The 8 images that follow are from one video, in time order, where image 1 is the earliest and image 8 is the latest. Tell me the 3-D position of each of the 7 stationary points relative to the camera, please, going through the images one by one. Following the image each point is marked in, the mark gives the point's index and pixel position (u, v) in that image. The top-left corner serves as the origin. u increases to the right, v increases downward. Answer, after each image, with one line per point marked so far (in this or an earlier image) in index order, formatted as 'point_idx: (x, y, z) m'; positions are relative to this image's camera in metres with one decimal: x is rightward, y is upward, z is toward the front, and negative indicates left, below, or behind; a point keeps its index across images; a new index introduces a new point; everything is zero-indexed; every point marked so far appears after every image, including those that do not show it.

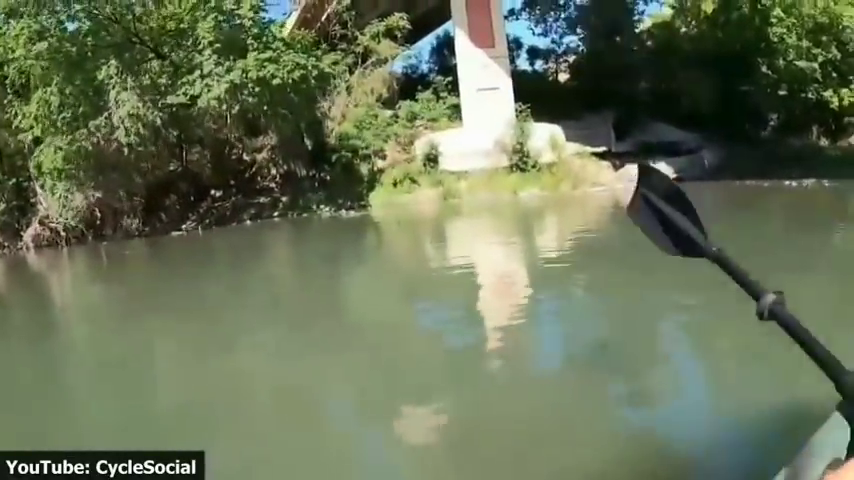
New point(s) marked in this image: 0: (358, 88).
0: (-1.7, +3.4, +19.8) m
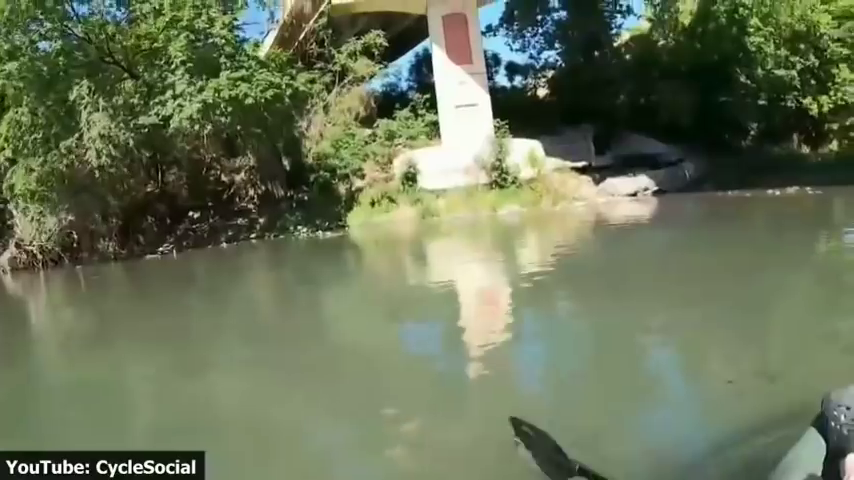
0: (-2.2, +3.0, +19.6) m
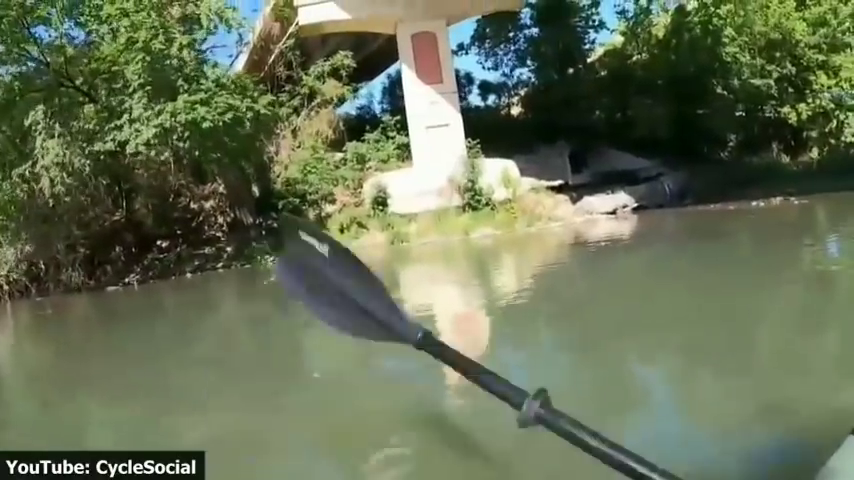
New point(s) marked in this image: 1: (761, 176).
0: (-2.8, +2.4, +19.1) m
1: (+7.5, +1.4, +19.7) m
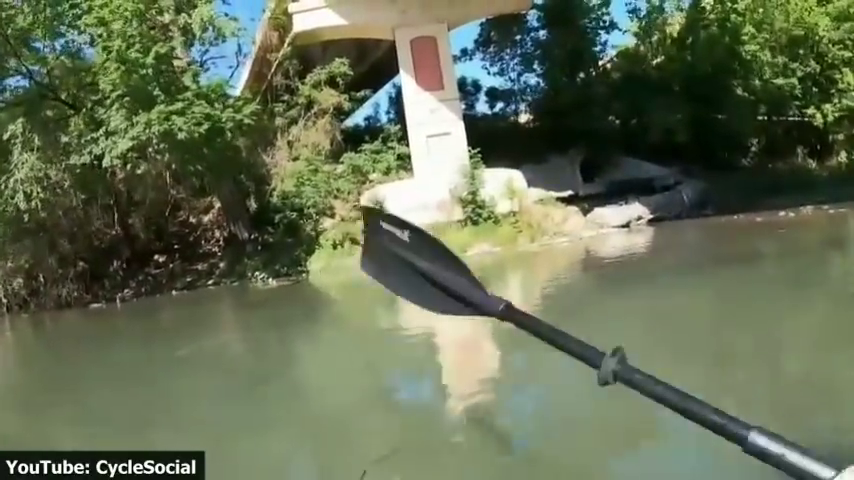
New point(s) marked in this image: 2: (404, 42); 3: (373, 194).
0: (-2.7, +2.0, +18.3) m
1: (+7.6, +1.2, +18.7) m
2: (-0.5, +3.8, +16.9) m
3: (-1.1, +0.9, +16.4) m
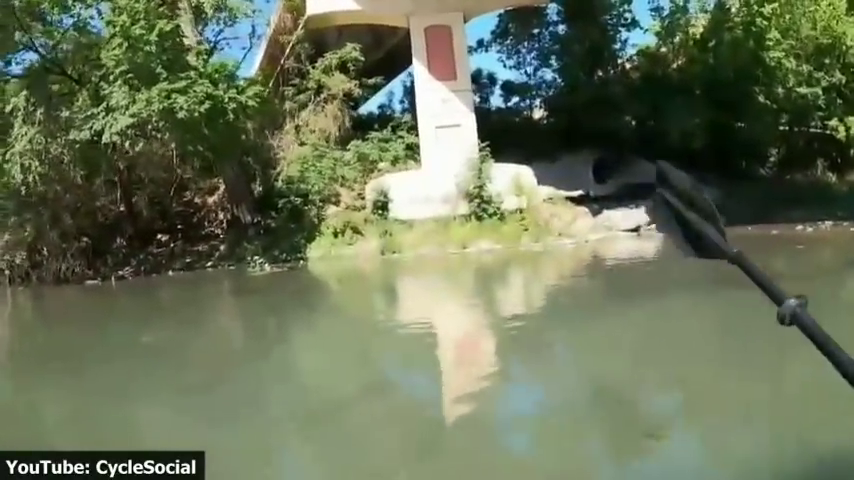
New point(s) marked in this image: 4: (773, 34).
0: (-2.4, +2.3, +18.0) m
1: (+7.8, +0.9, +18.3) m
2: (-0.2, +3.9, +16.6) m
3: (-1.0, +1.0, +16.1) m
4: (+7.7, +4.6, +19.8) m
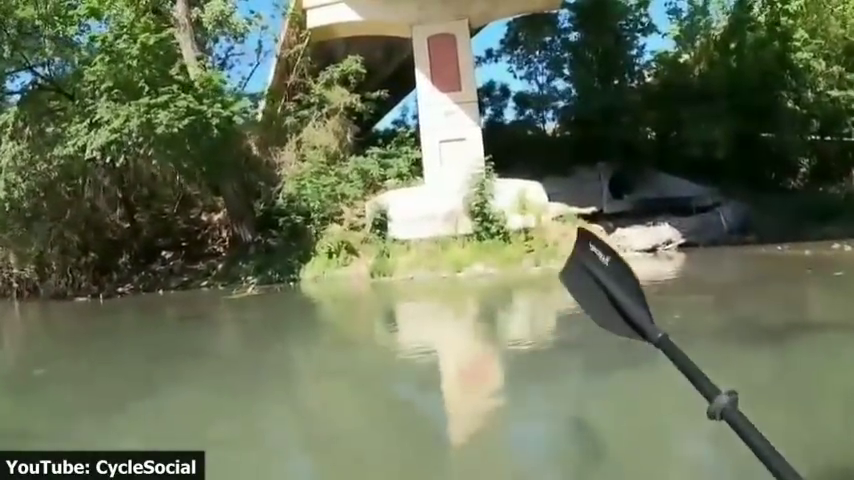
0: (-2.3, +1.9, +17.3) m
1: (+8.0, +0.6, +17.2) m
2: (0.0, +3.6, +15.8) m
3: (-0.9, +0.7, +15.3) m
4: (+7.9, +4.3, +18.7) m
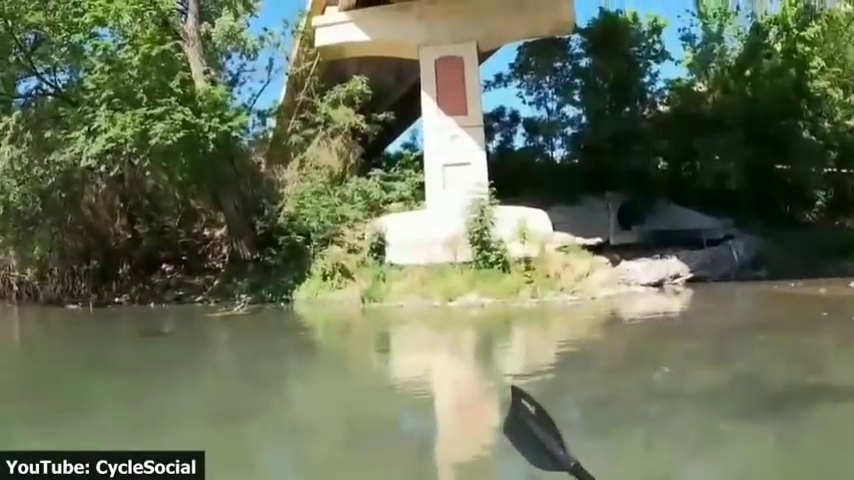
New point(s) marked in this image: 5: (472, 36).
0: (-2.1, +1.4, +17.0) m
1: (+8.1, -0.1, +16.6) m
2: (+0.1, +3.1, +15.5) m
3: (-0.8, +0.2, +14.9) m
4: (+8.1, +3.6, +18.3) m
5: (+0.8, +3.5, +15.4) m
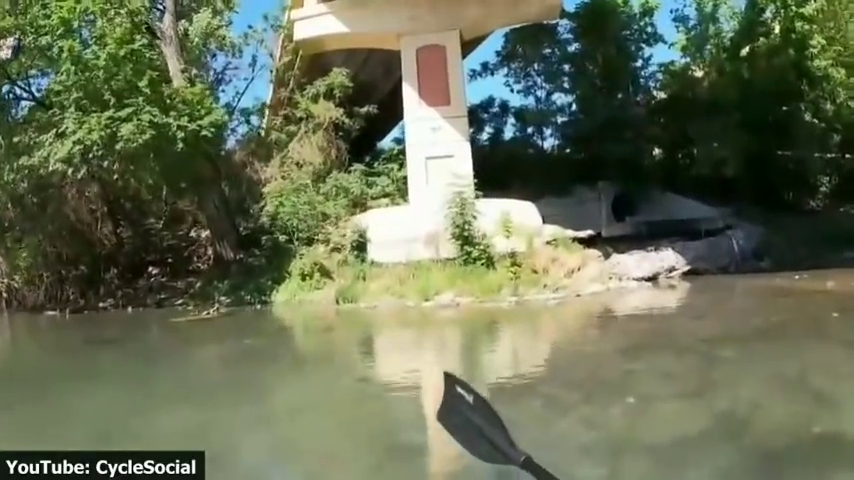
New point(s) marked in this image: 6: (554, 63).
0: (-2.4, +1.4, +16.4) m
1: (+7.9, +0.2, +16.1) m
2: (-0.2, +3.2, +14.9) m
3: (-1.0, +0.3, +14.4) m
4: (+7.9, +3.8, +17.7) m
5: (+0.6, +3.6, +14.9) m
6: (+3.0, +3.7, +19.0) m
